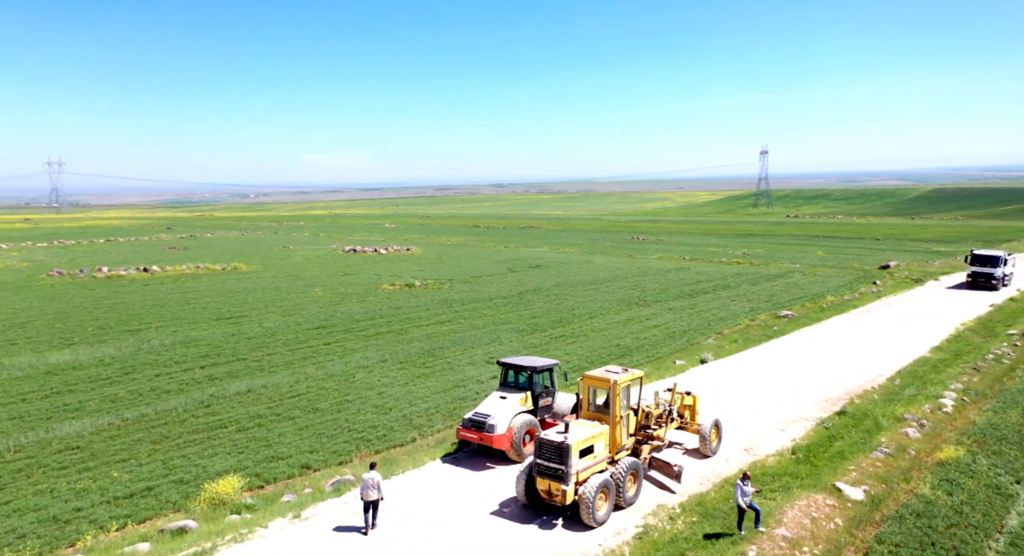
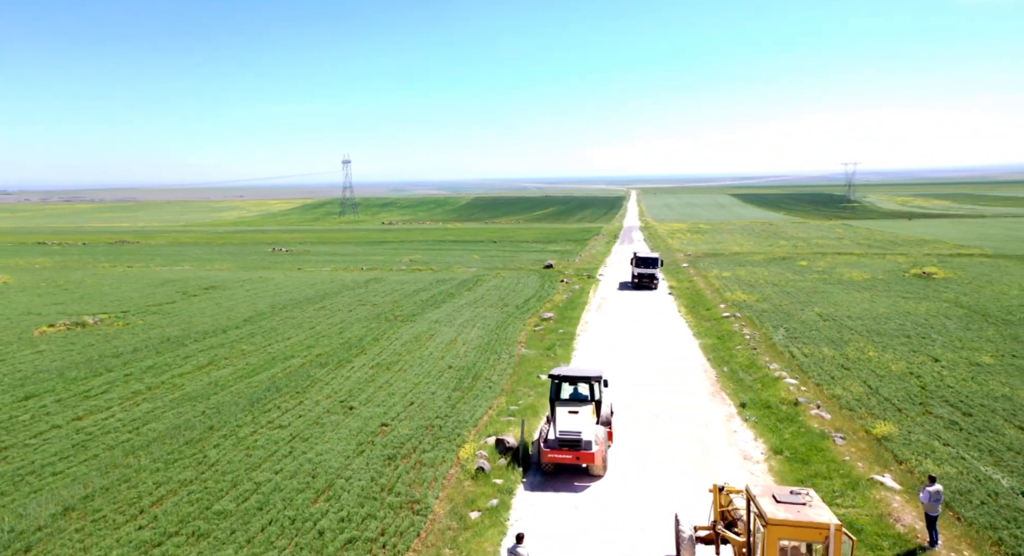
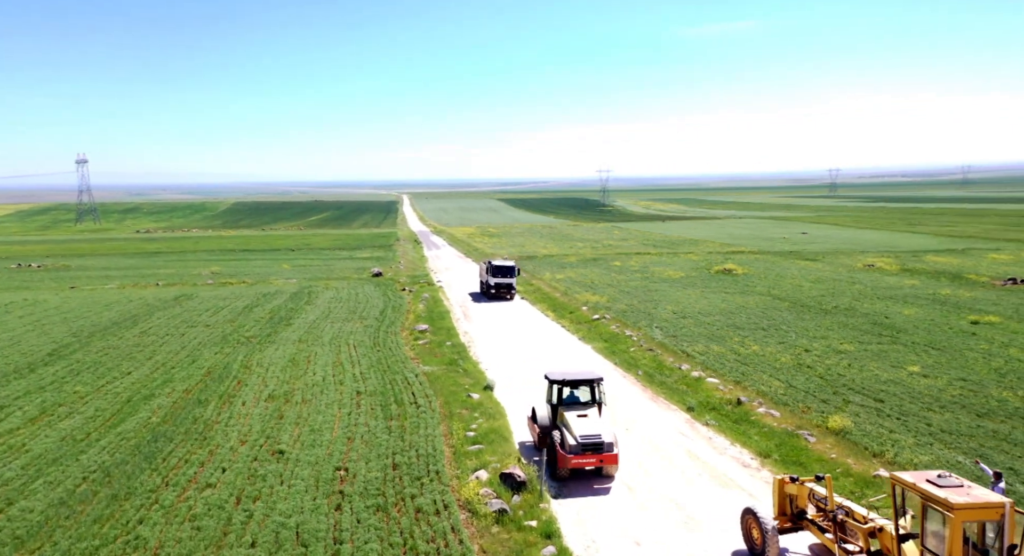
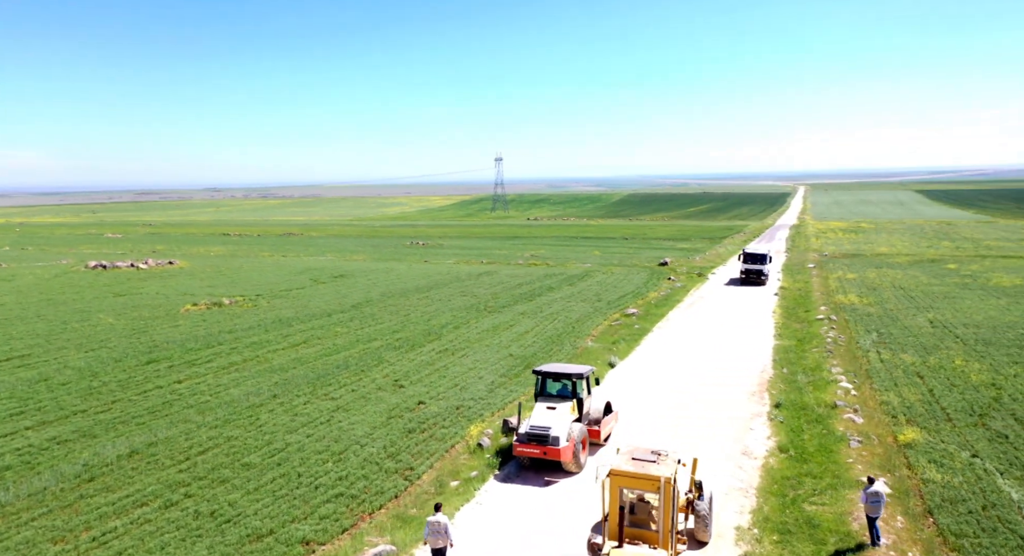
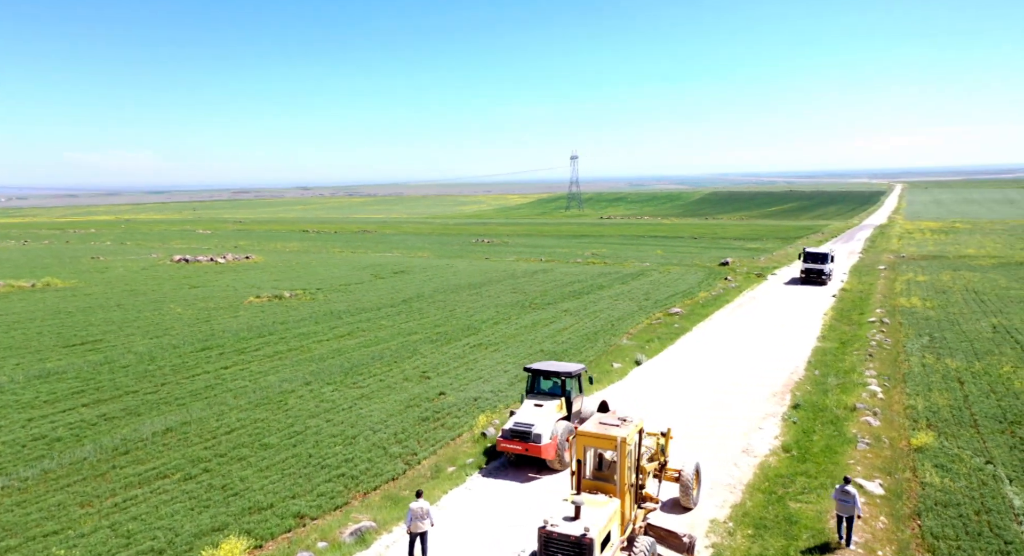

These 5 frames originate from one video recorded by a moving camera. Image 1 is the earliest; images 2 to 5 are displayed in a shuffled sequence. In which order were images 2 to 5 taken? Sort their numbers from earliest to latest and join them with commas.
5, 4, 2, 3
